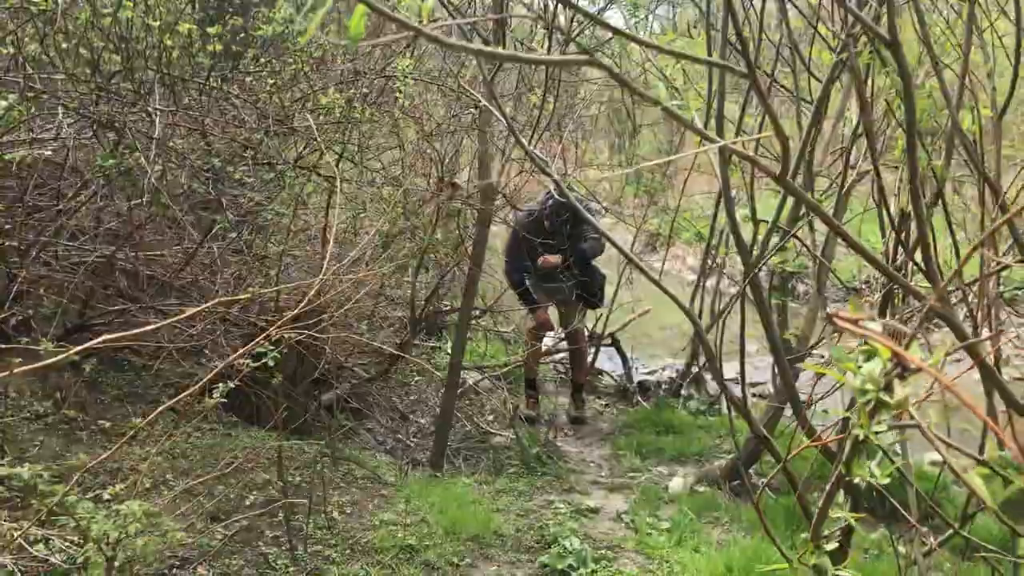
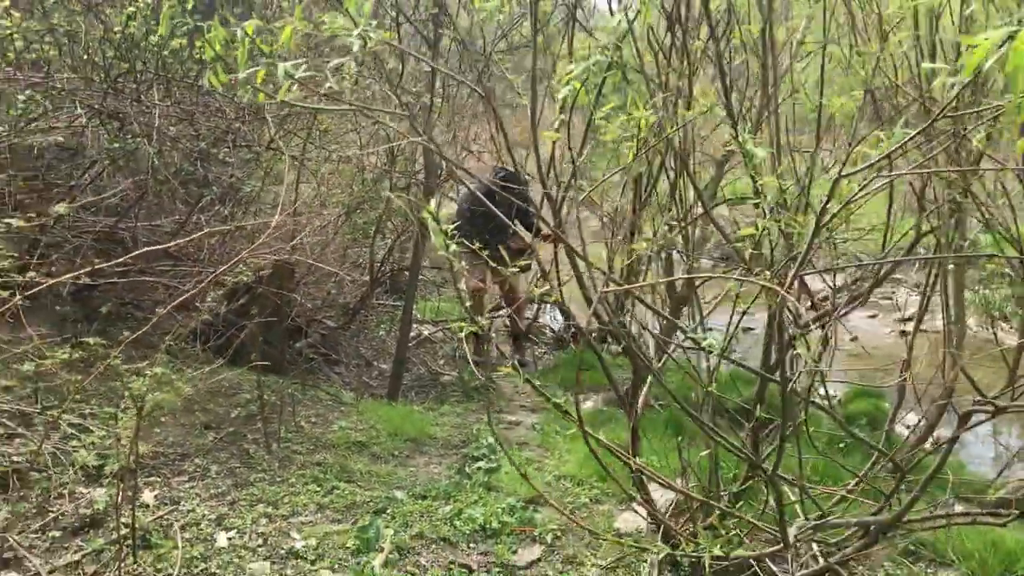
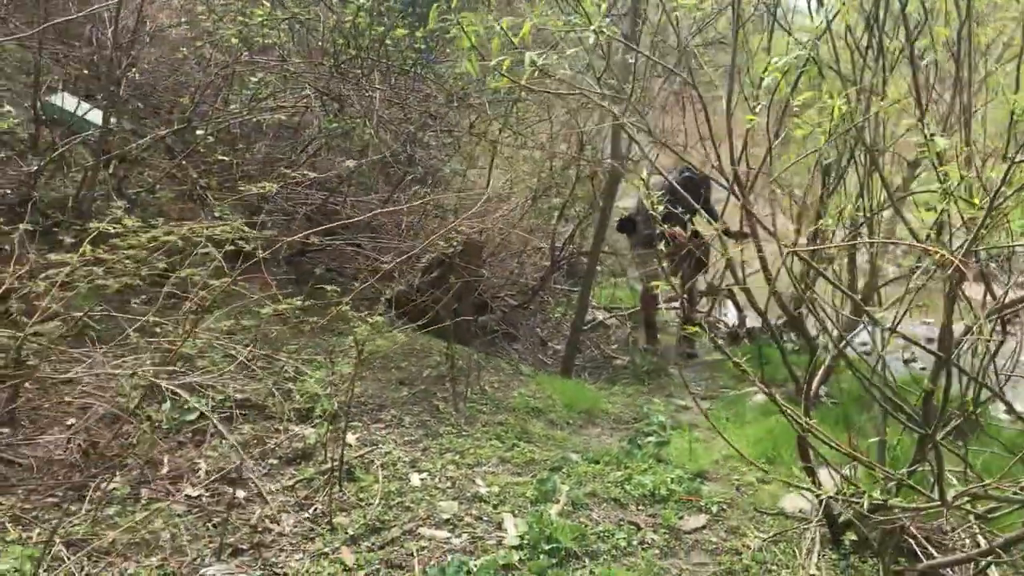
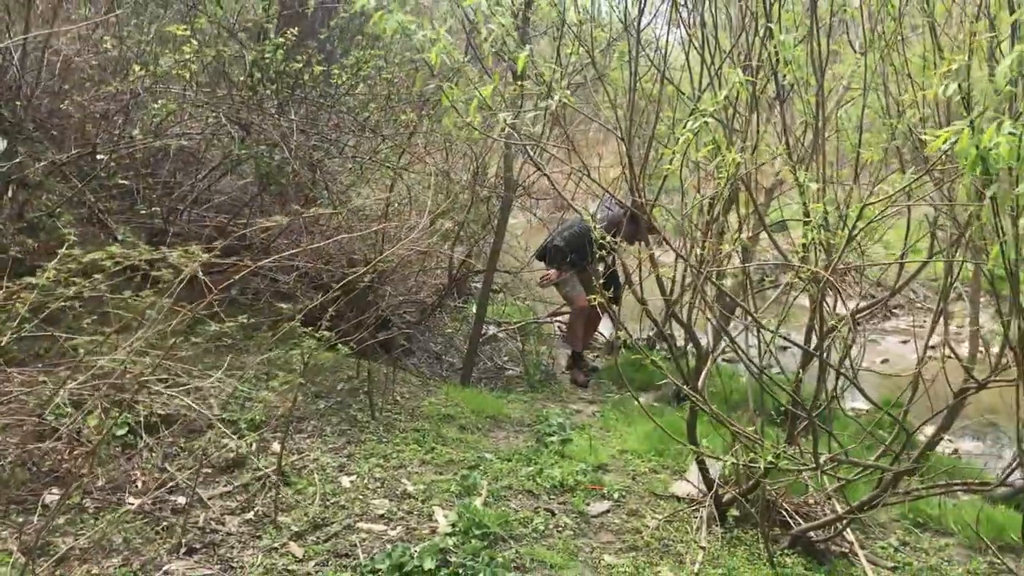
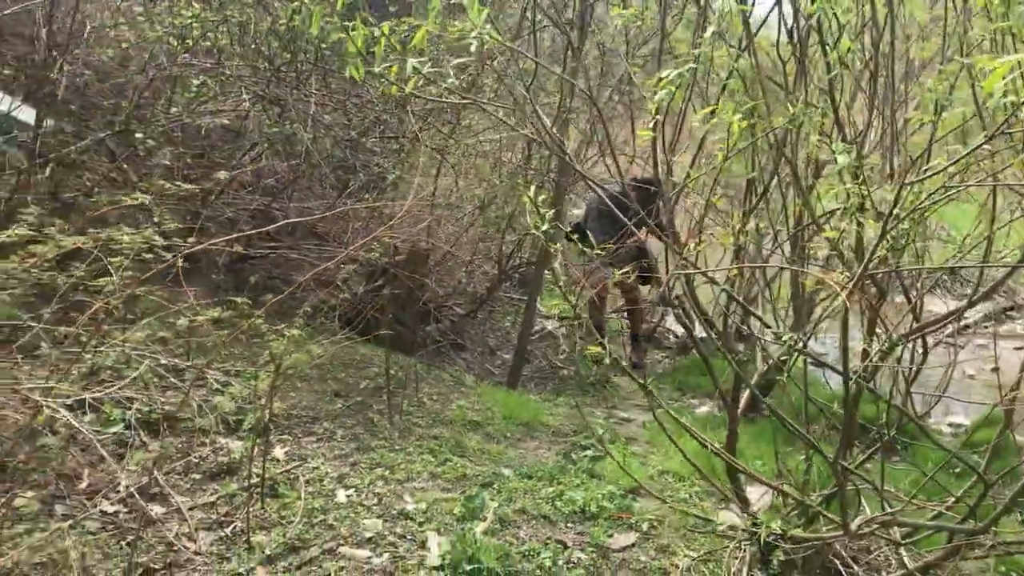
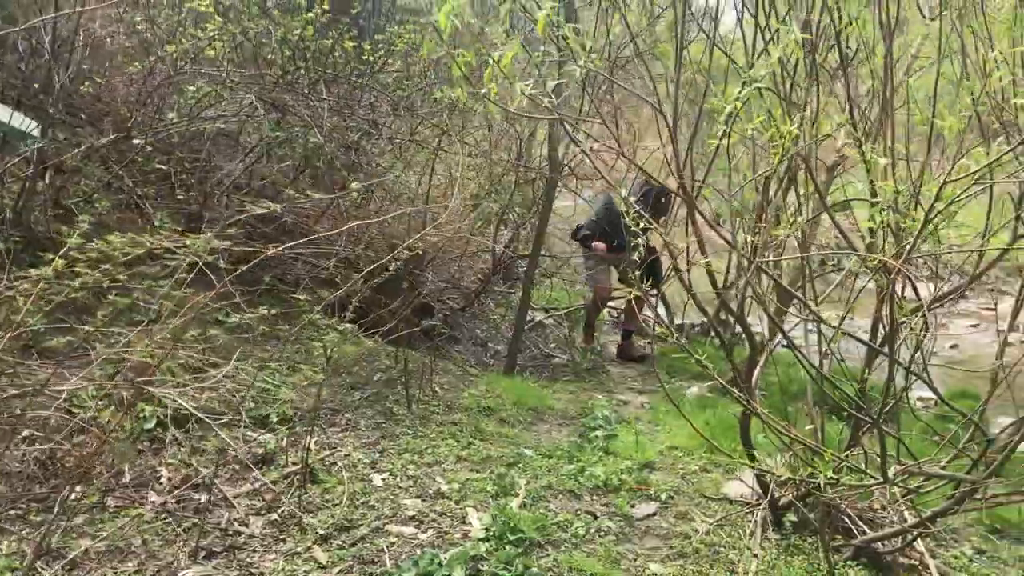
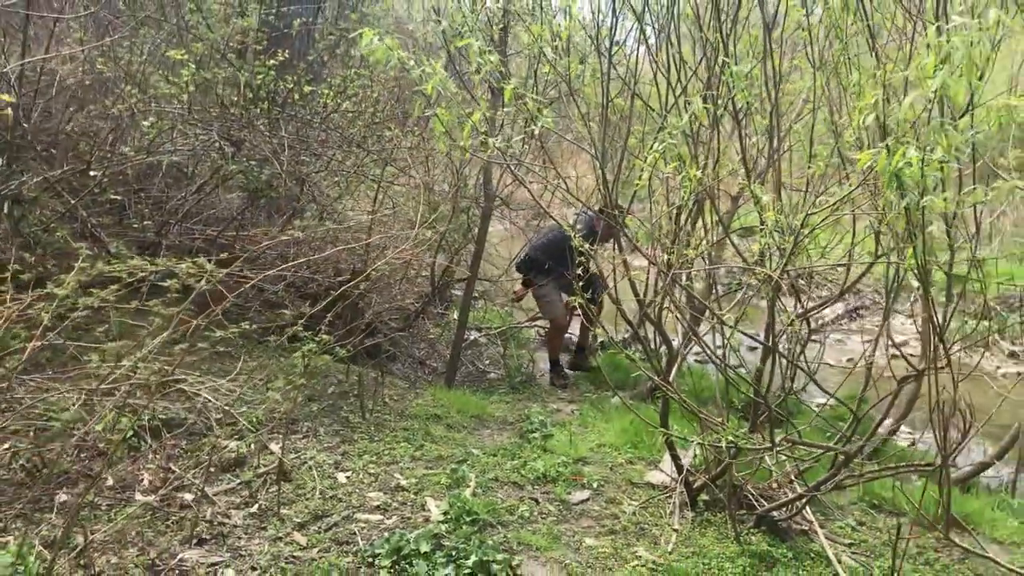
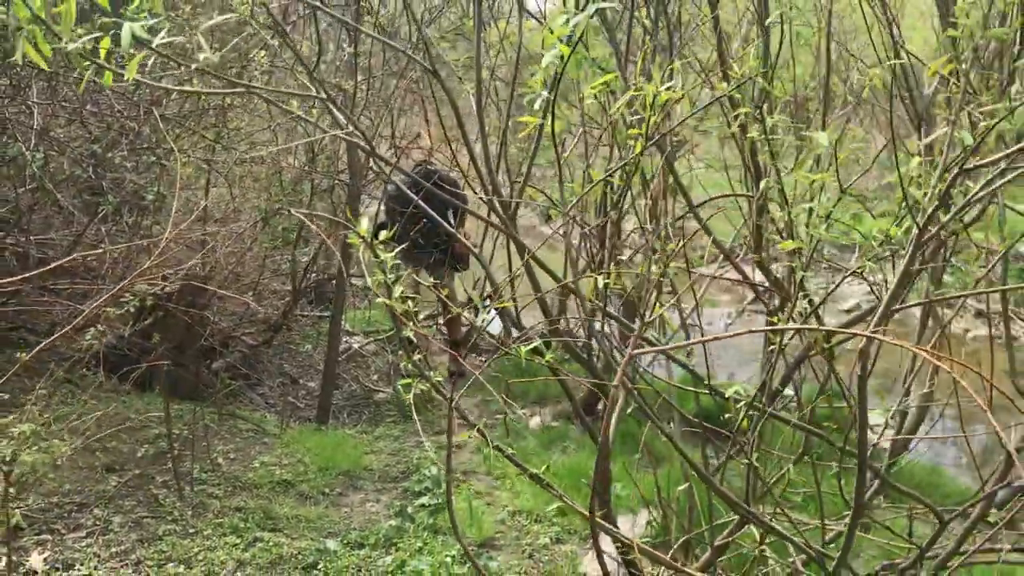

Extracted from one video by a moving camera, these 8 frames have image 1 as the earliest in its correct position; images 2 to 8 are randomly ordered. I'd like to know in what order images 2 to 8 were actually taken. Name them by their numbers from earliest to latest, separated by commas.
8, 2, 5, 3, 6, 4, 7
